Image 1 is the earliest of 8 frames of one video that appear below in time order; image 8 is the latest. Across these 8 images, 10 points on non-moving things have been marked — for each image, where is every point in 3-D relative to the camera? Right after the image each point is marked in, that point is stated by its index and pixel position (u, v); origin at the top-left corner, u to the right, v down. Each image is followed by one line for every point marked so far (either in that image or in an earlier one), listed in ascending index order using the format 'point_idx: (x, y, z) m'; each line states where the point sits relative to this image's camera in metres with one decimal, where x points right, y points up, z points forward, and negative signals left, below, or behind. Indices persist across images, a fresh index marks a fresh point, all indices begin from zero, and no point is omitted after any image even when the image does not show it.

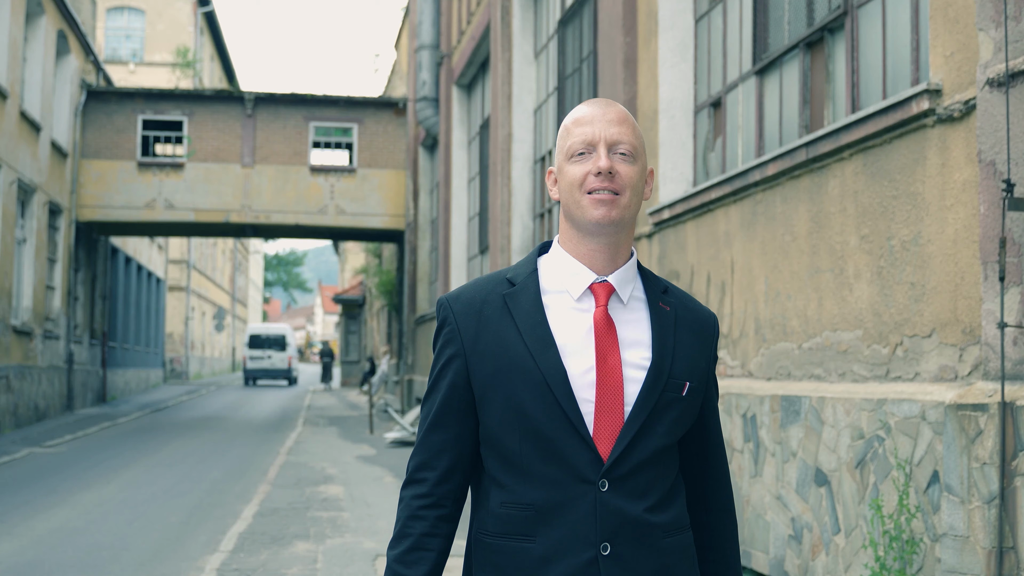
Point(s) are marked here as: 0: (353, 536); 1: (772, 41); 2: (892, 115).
0: (-0.9, -1.4, +9.1) m
1: (+1.1, +1.1, +6.9) m
2: (+1.2, +0.5, +4.9) m
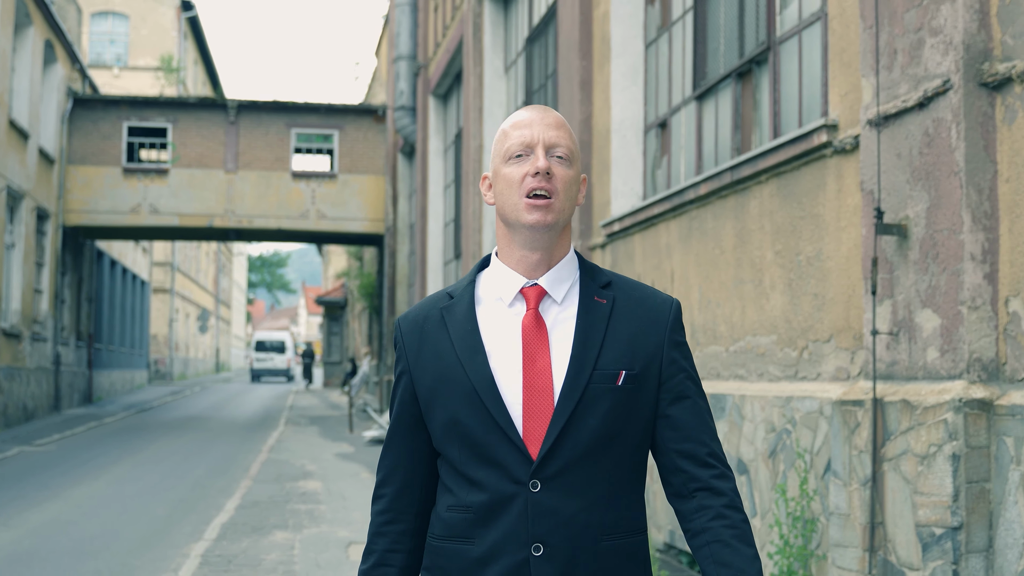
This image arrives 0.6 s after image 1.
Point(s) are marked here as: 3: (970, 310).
0: (-1.1, -1.5, +9.7) m
1: (+0.9, +1.1, +7.6) m
2: (+1.0, +0.5, +5.5) m
3: (+1.2, -0.1, +4.1) m
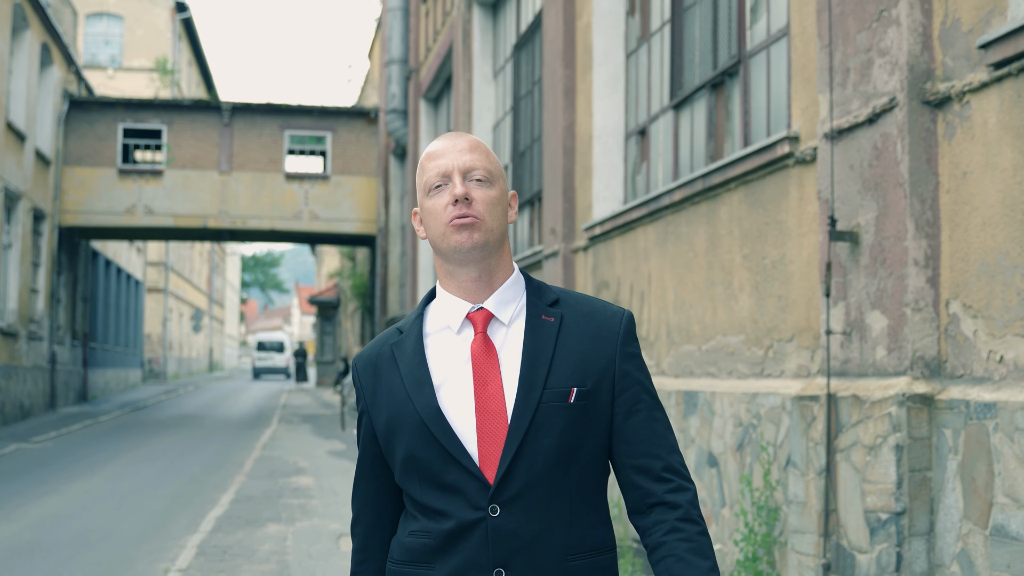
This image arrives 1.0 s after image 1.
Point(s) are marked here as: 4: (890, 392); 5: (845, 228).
0: (-1.2, -1.5, +10.0) m
1: (+0.9, +1.1, +7.9) m
2: (+0.9, +0.5, +5.8) m
3: (+1.1, -0.1, +4.4) m
4: (+1.0, -0.3, +4.4) m
5: (+1.0, +0.2, +4.9) m
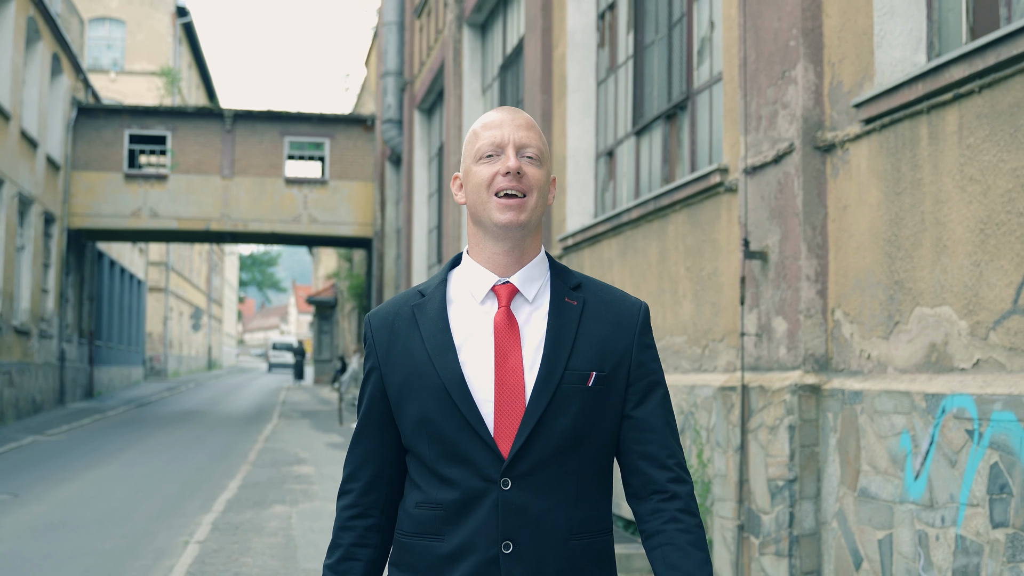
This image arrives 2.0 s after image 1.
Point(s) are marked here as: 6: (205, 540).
0: (-1.3, -1.5, +11.0) m
1: (+0.7, +1.0, +8.9) m
2: (+0.8, +0.5, +6.9) m
3: (+1.0, -0.1, +5.4) m
4: (+0.9, -0.3, +5.4) m
5: (+0.9, +0.1, +5.9) m
6: (-1.7, -1.4, +9.0) m
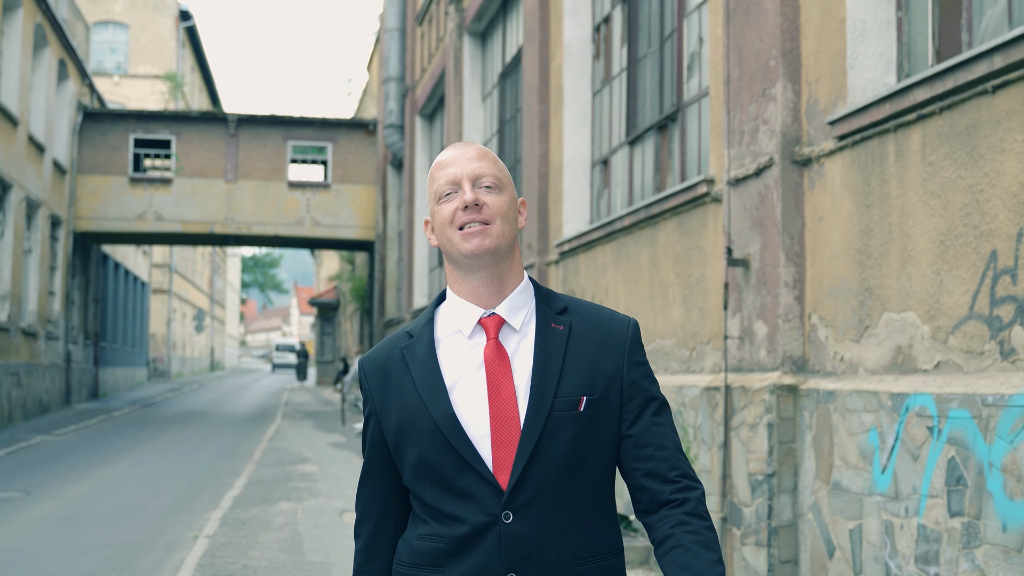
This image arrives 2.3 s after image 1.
0: (-1.3, -1.5, +11.4) m
1: (+0.7, +1.0, +9.3) m
2: (+0.8, +0.4, +7.2) m
3: (+1.0, -0.1, +5.7) m
4: (+0.9, -0.3, +5.7) m
5: (+0.9, +0.1, +6.2) m
6: (-1.8, -1.5, +9.4) m
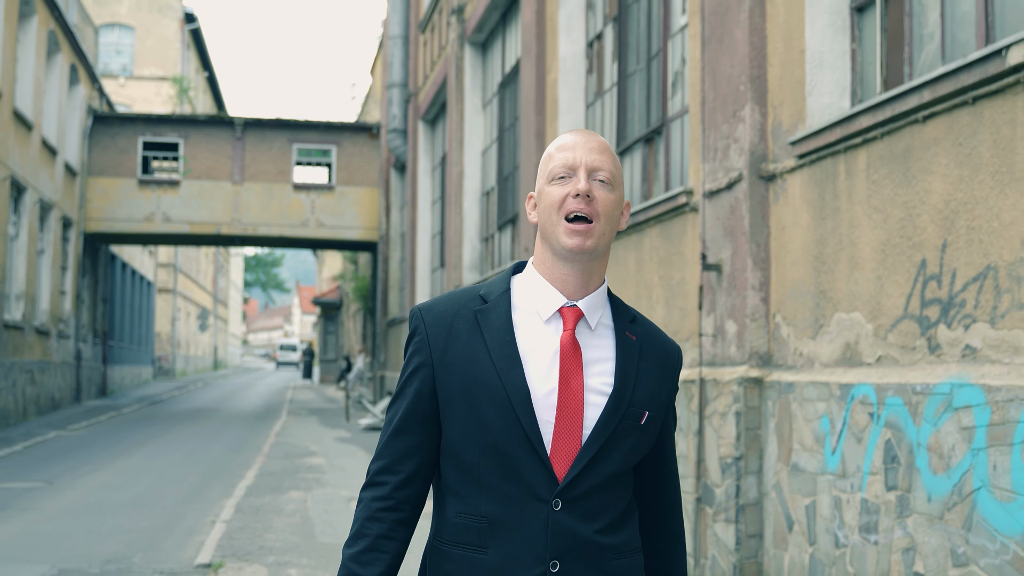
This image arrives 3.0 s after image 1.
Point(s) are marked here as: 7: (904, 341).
0: (-1.4, -1.5, +12.0) m
1: (+0.7, +1.0, +9.9) m
2: (+0.8, +0.4, +7.8) m
3: (+1.0, -0.1, +6.4) m
4: (+0.9, -0.4, +6.4) m
5: (+0.9, +0.1, +6.9) m
6: (-1.8, -1.5, +10.0) m
7: (+1.3, -0.2, +5.1) m
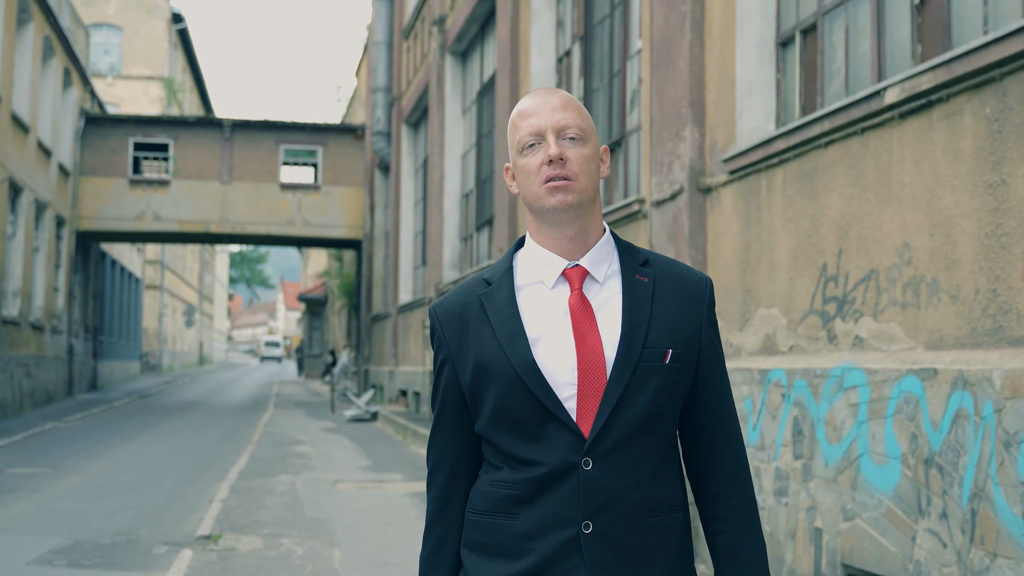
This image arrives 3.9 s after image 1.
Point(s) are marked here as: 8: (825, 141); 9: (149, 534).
0: (-1.6, -1.5, +12.9) m
1: (+0.5, +1.0, +10.8) m
2: (+0.6, +0.4, +8.7) m
3: (+0.8, -0.1, +7.3) m
4: (+0.7, -0.3, +7.3) m
5: (+0.7, +0.1, +7.8) m
6: (-2.0, -1.4, +10.9) m
7: (+1.1, -0.2, +6.0) m
8: (+1.2, +0.5, +5.9) m
9: (-2.1, -1.4, +9.3) m
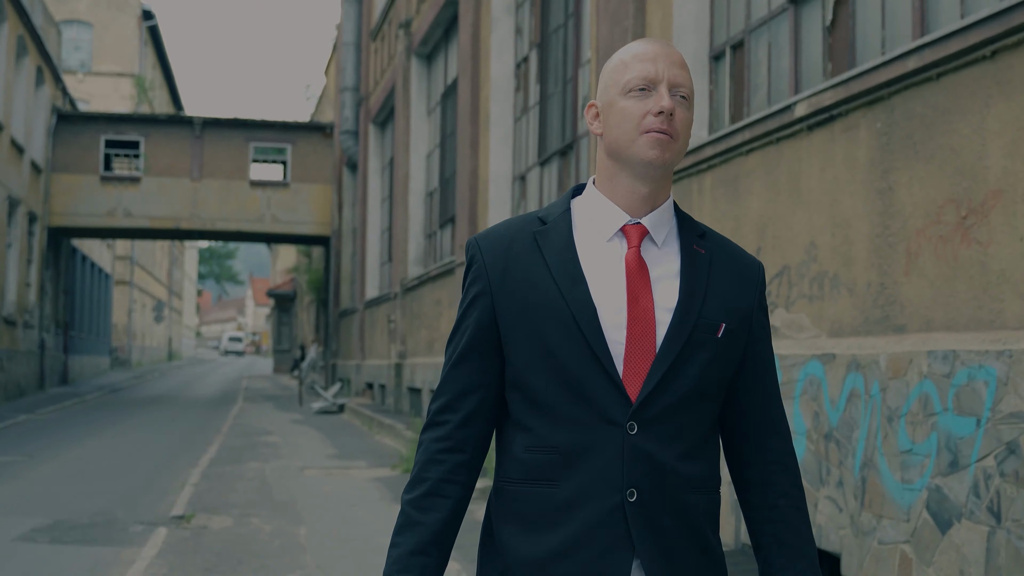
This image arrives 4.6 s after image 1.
0: (-1.9, -1.5, +13.5) m
1: (+0.2, +1.0, +11.4) m
2: (+0.4, +0.5, +9.3) m
3: (+0.6, -0.1, +7.9) m
4: (+0.5, -0.3, +7.9) m
5: (+0.5, +0.1, +8.3) m
6: (-2.3, -1.4, +11.4) m
7: (+0.9, -0.1, +6.6) m
8: (+1.0, +0.6, +6.5) m
9: (-2.4, -1.4, +9.9) m
